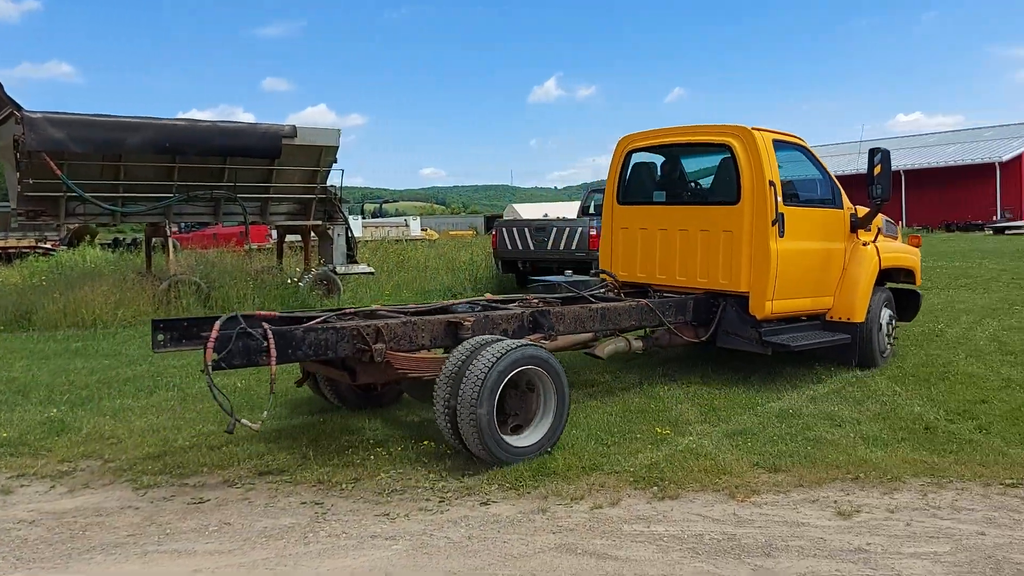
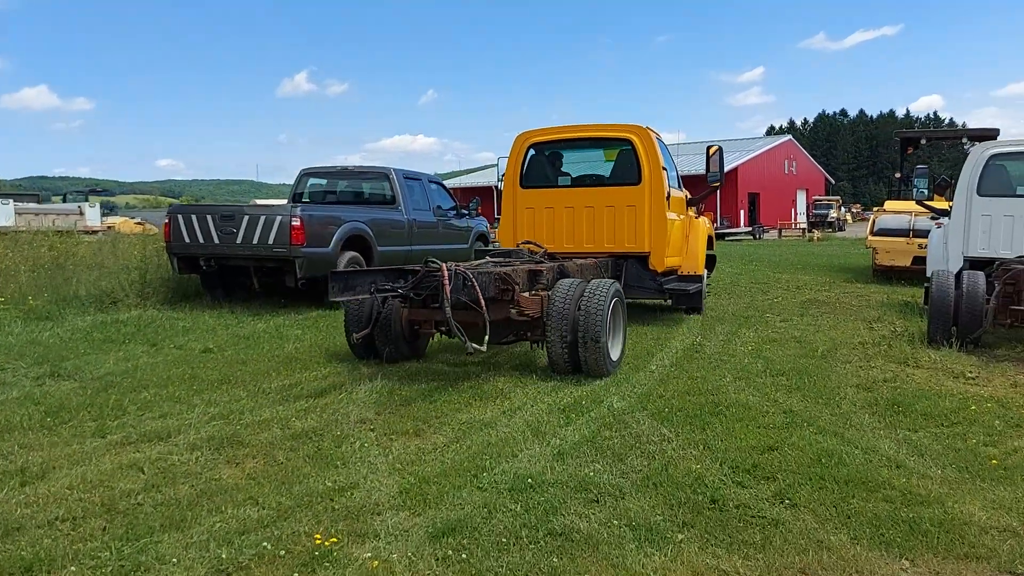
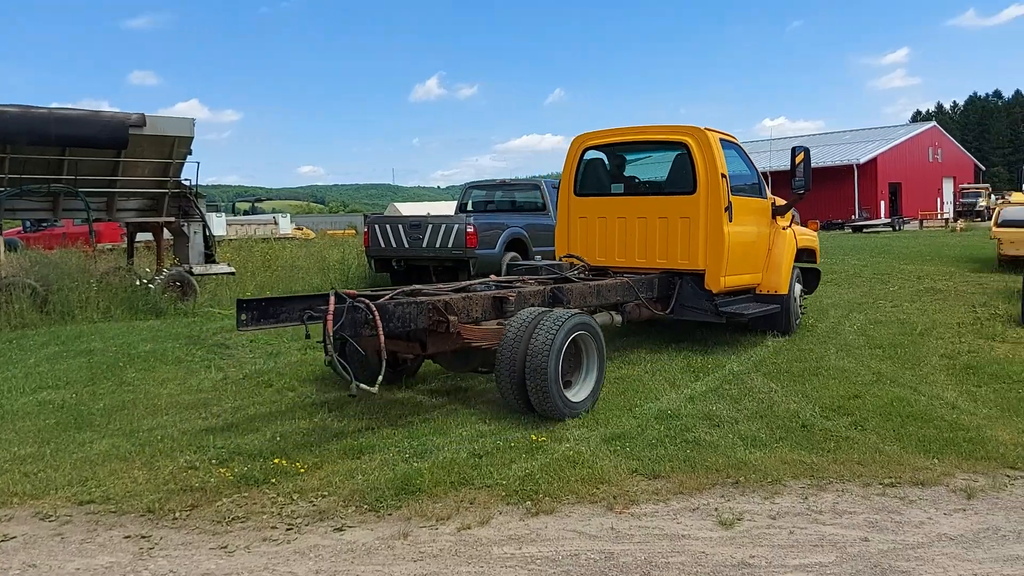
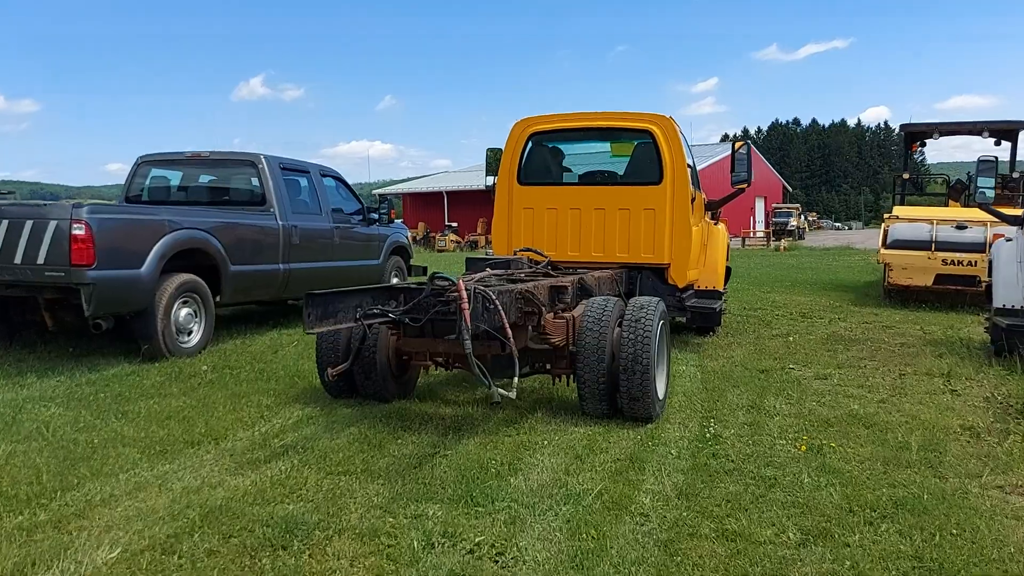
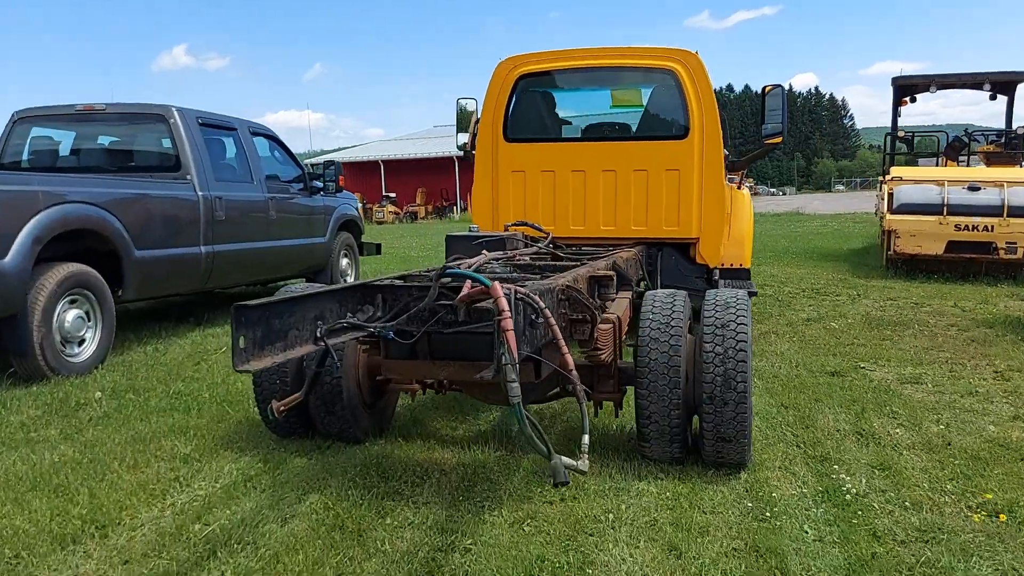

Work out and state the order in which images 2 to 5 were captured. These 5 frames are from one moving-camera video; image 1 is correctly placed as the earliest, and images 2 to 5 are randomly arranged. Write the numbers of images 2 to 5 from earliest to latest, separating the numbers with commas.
3, 2, 4, 5
